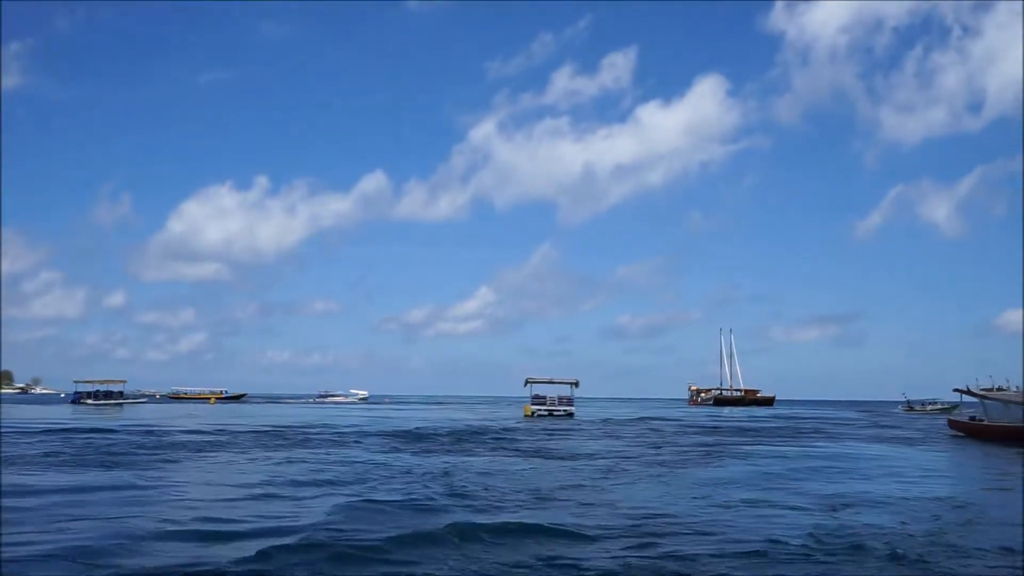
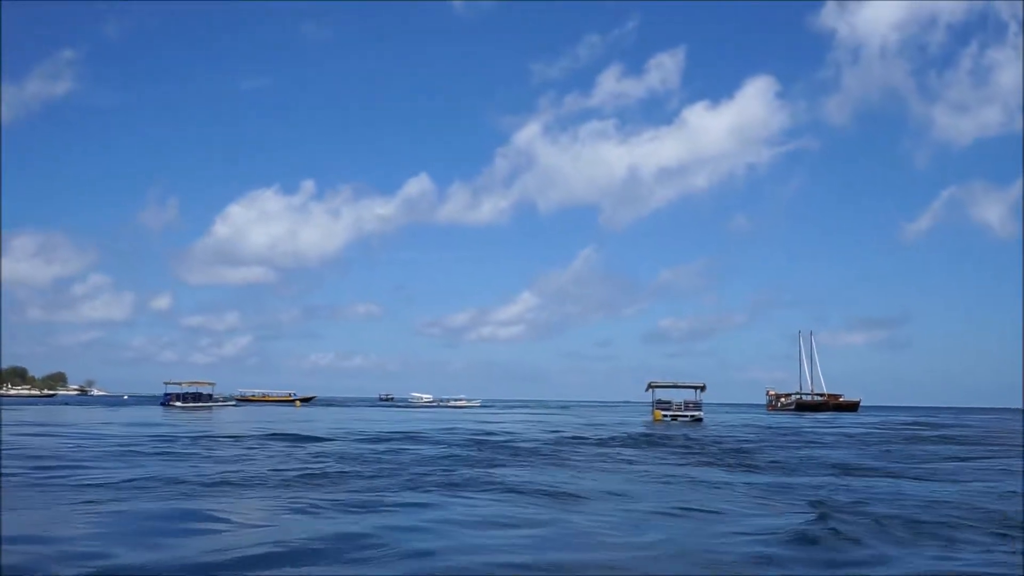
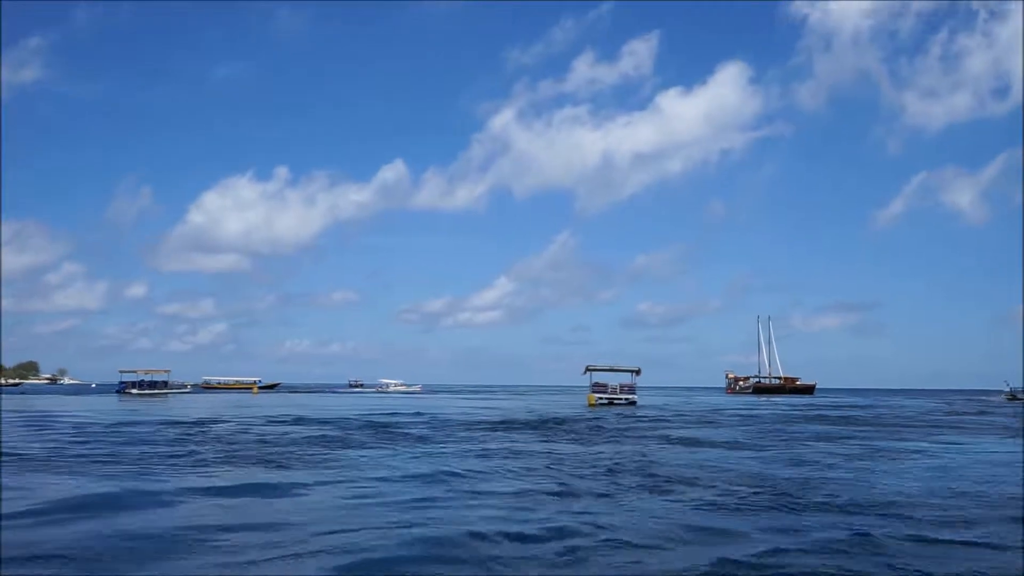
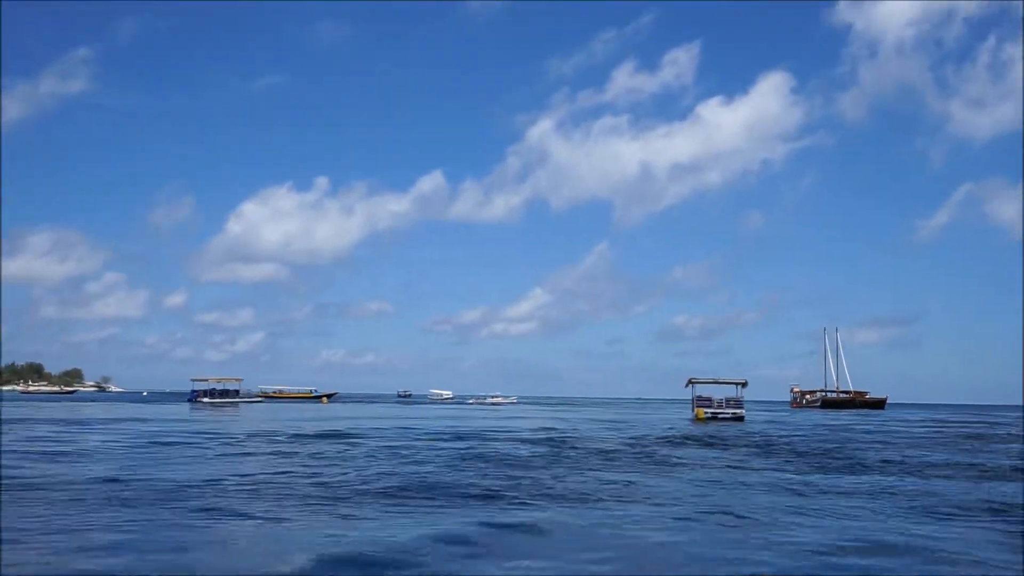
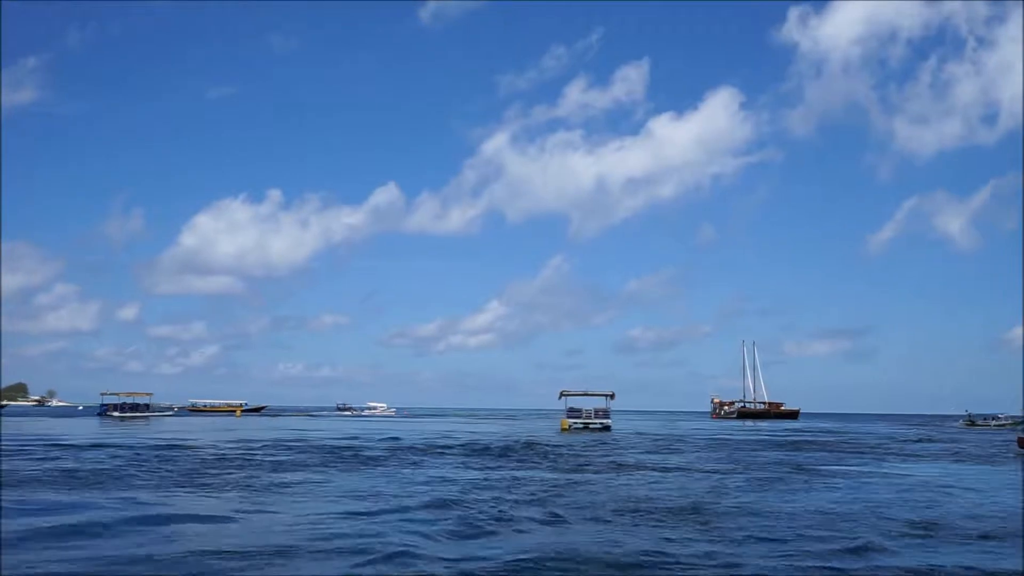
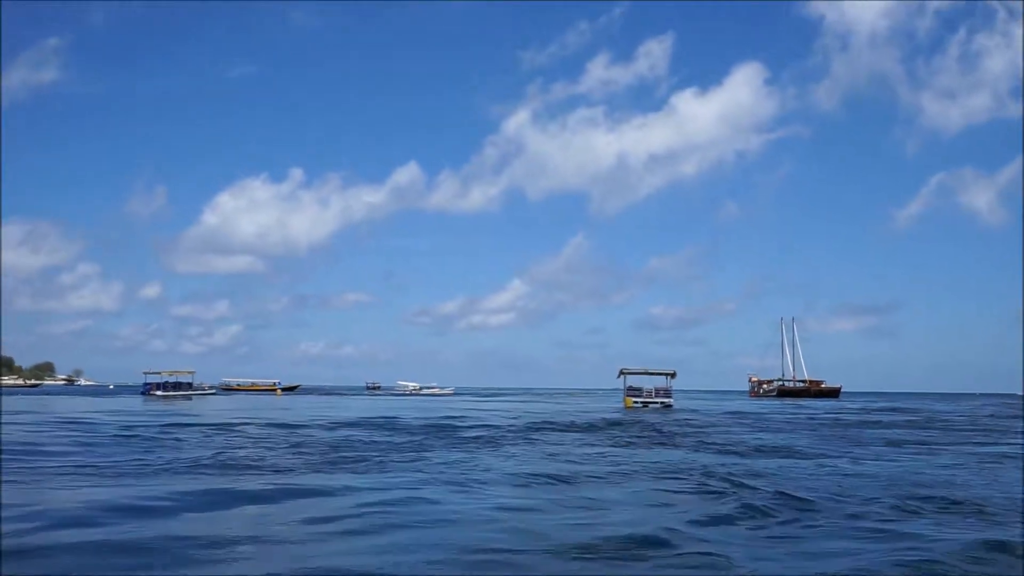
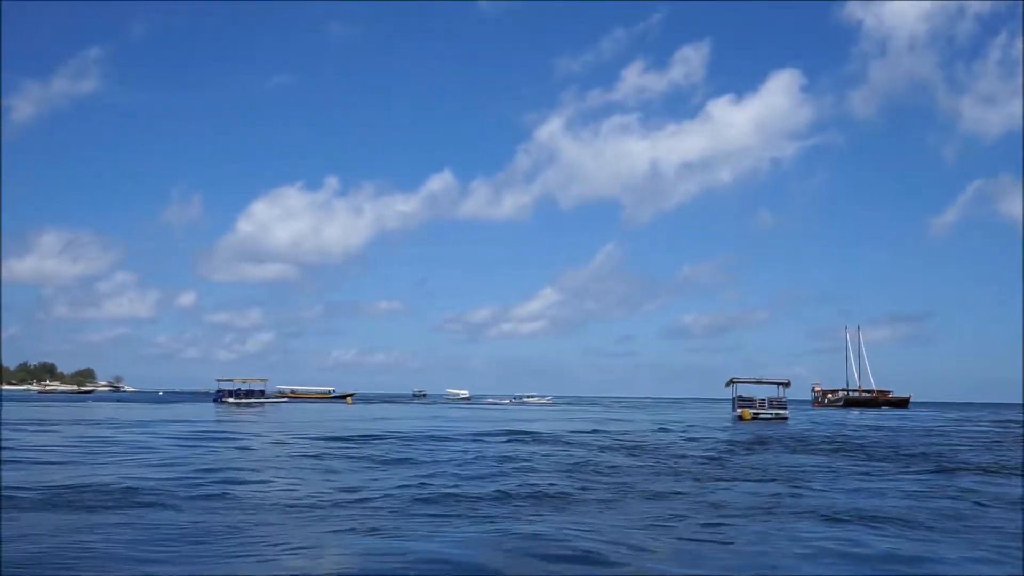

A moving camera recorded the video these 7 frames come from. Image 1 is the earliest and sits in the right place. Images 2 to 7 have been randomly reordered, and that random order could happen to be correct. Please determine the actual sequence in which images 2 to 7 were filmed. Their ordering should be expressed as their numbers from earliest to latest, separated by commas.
5, 3, 6, 2, 4, 7
